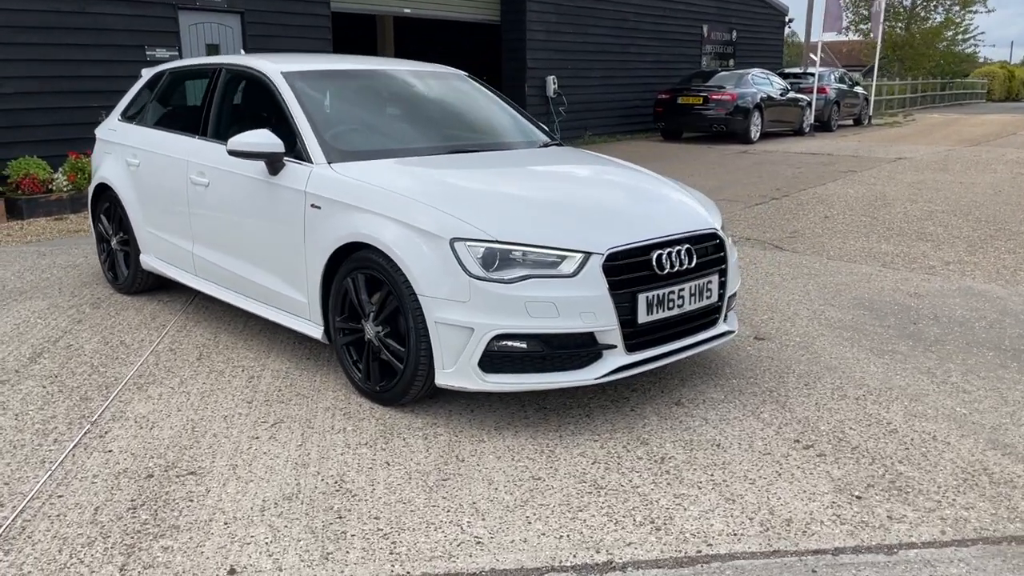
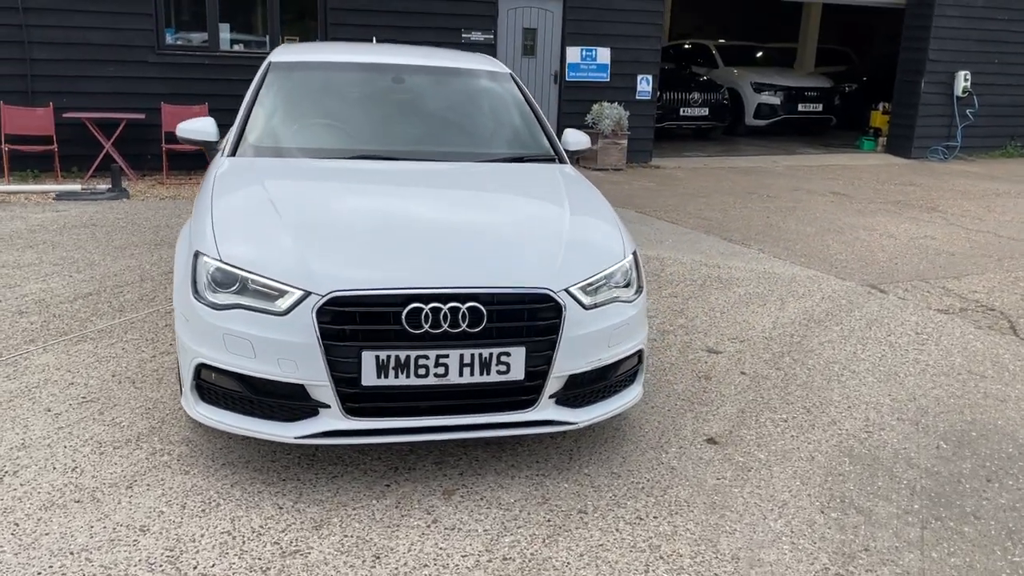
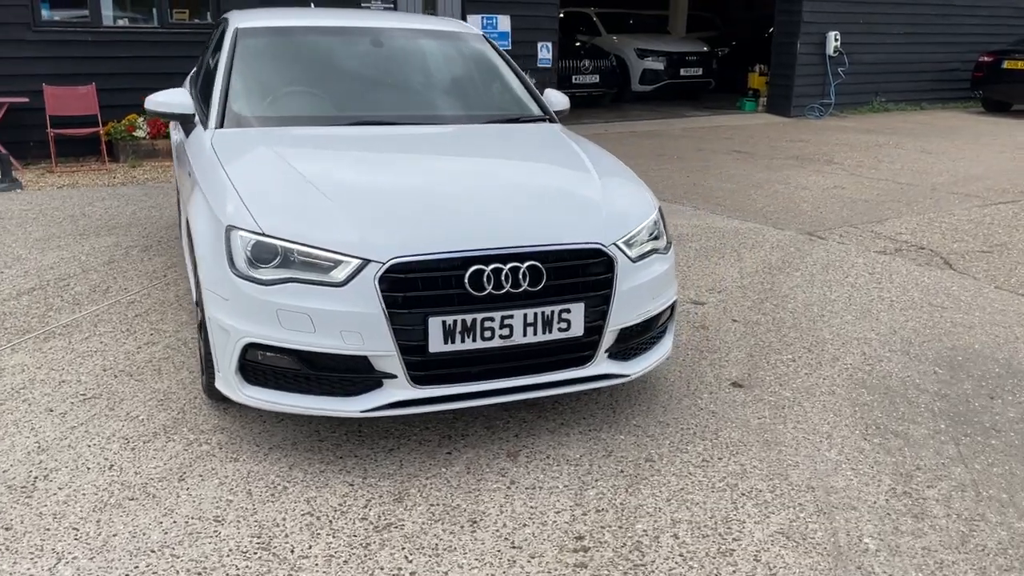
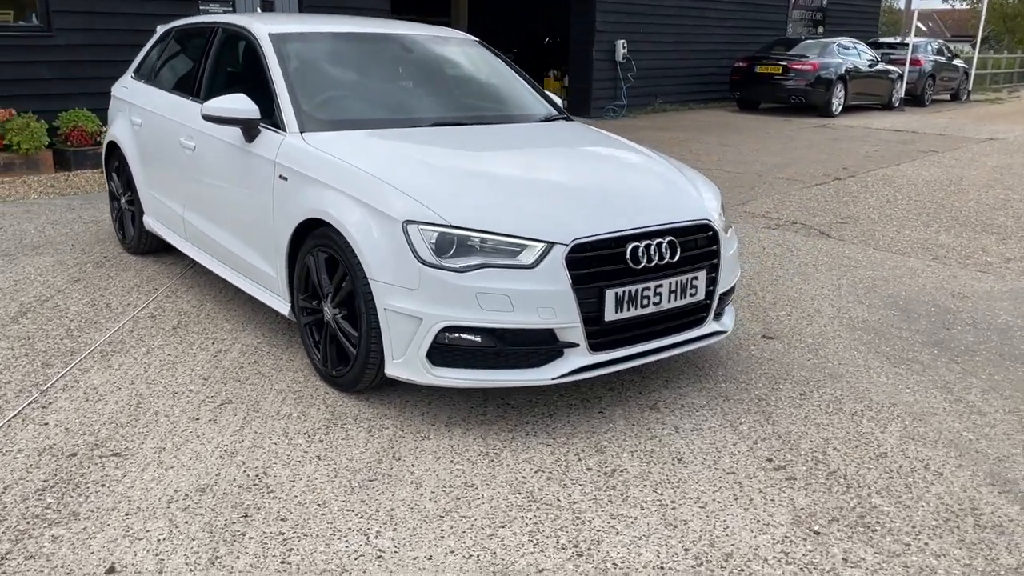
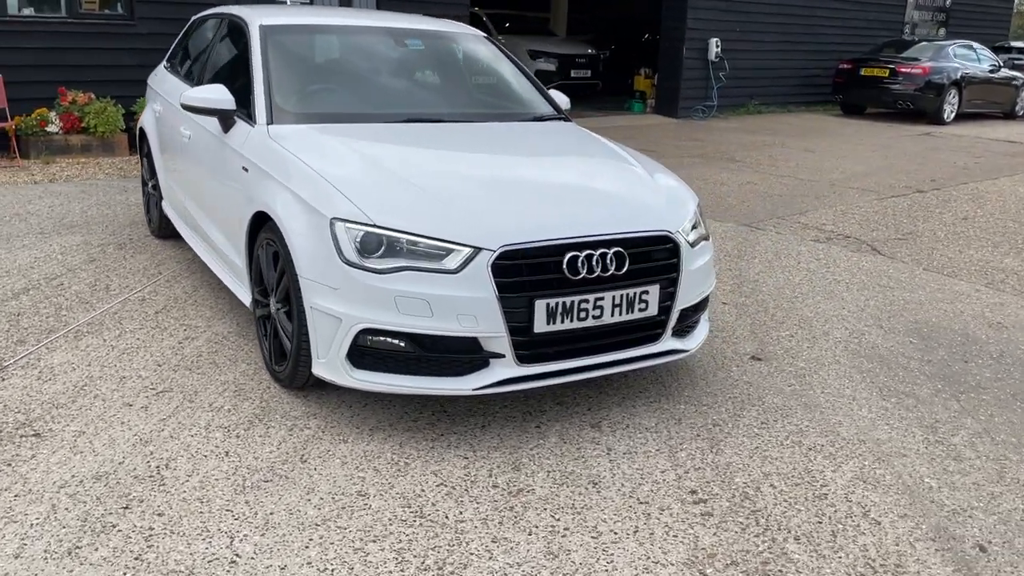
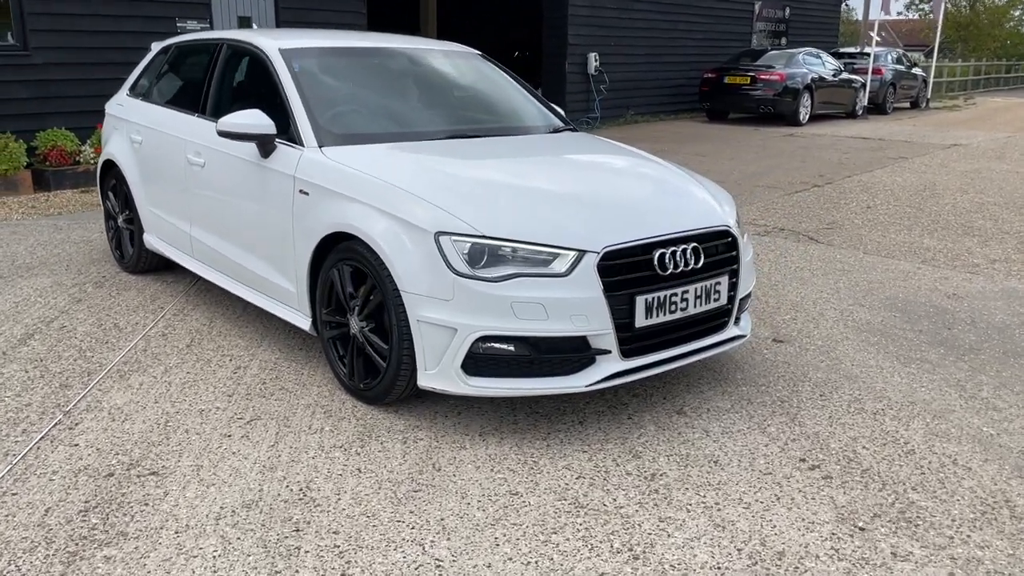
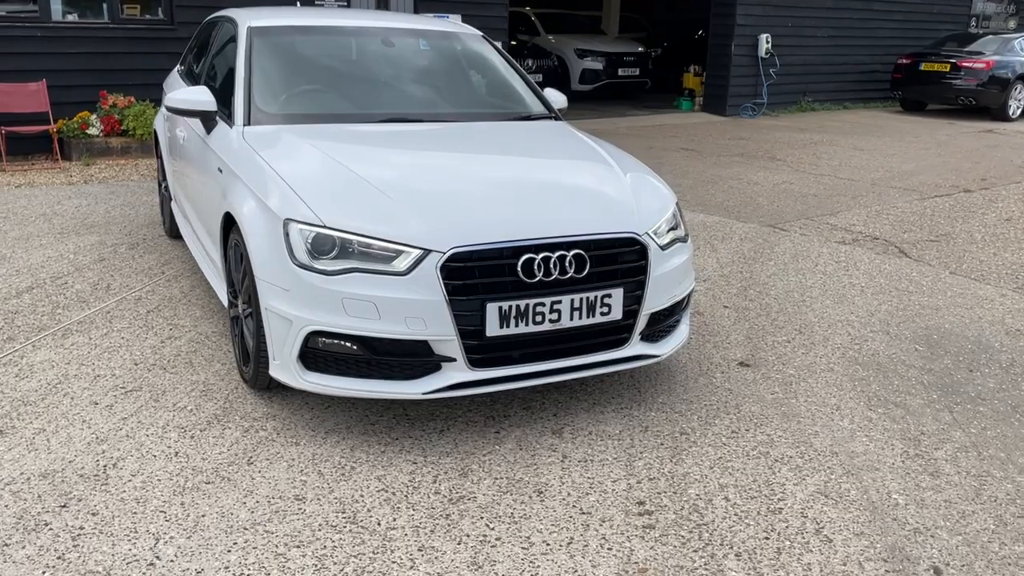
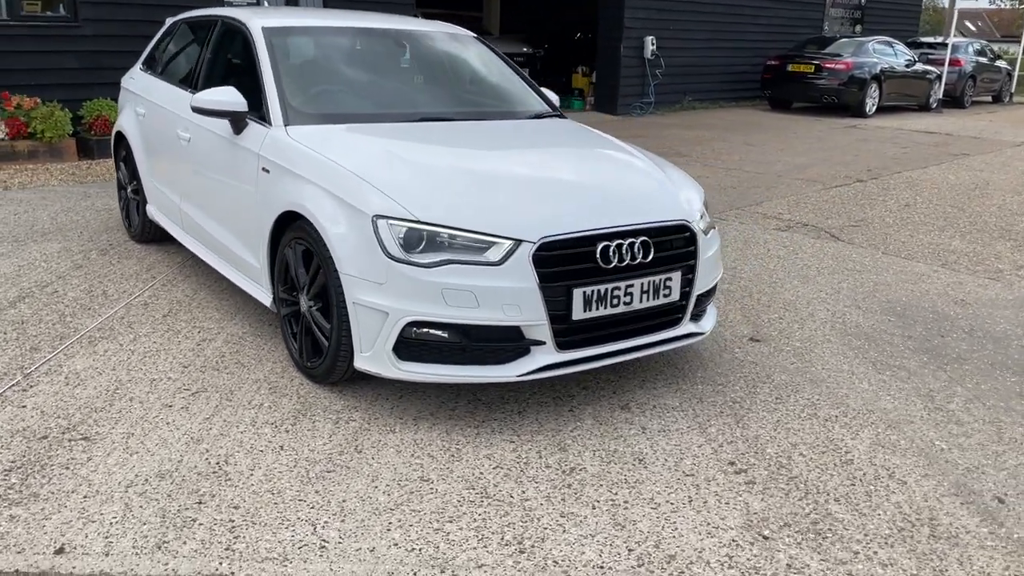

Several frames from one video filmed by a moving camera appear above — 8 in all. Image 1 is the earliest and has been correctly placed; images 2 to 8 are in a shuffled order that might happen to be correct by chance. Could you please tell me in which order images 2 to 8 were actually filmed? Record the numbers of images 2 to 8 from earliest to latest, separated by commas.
6, 4, 8, 5, 7, 3, 2
